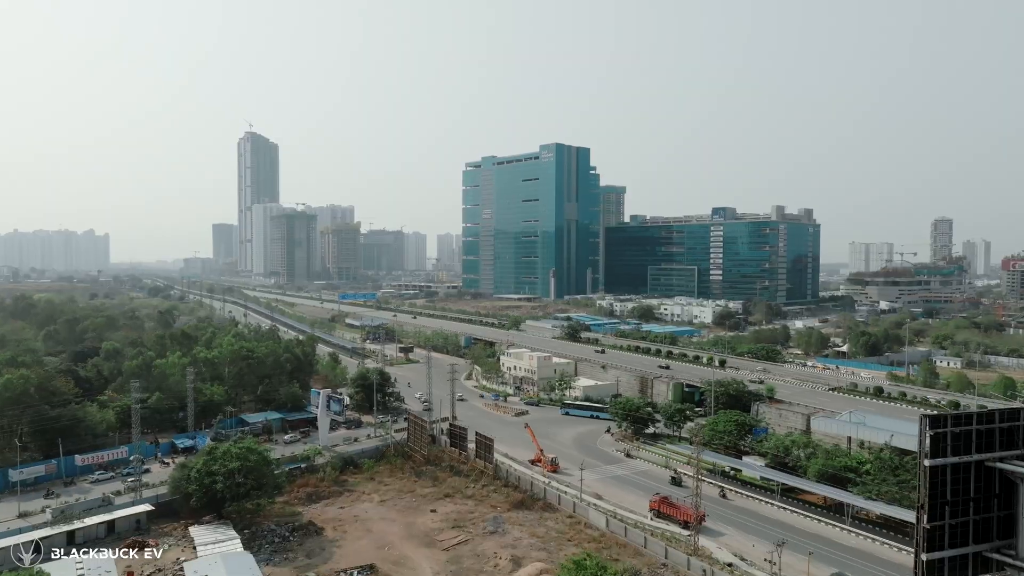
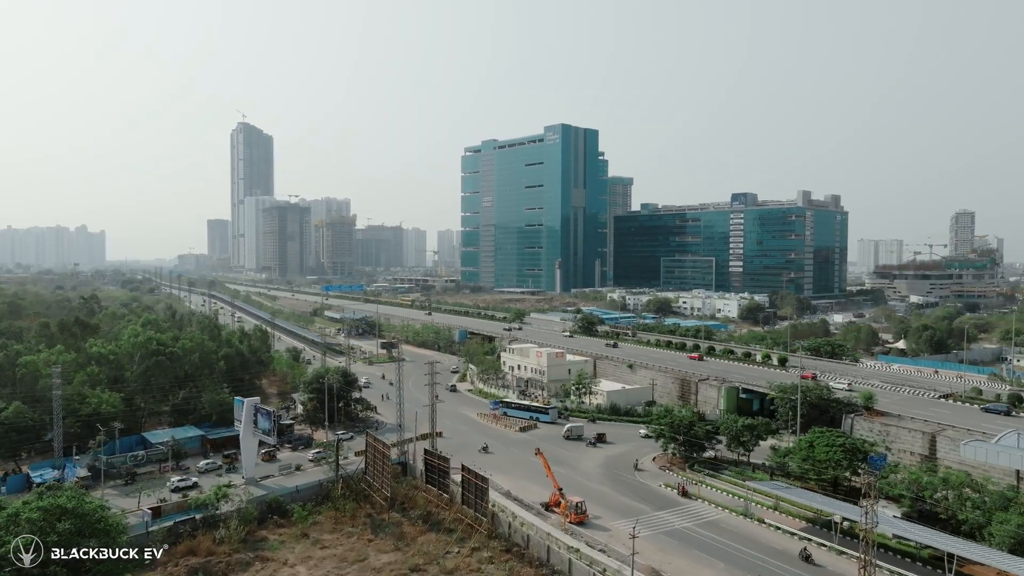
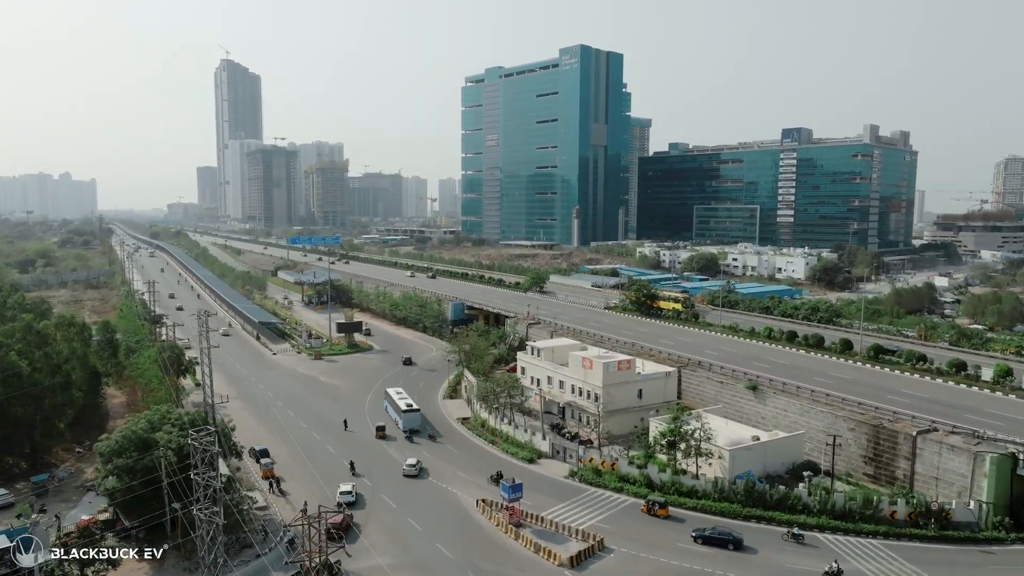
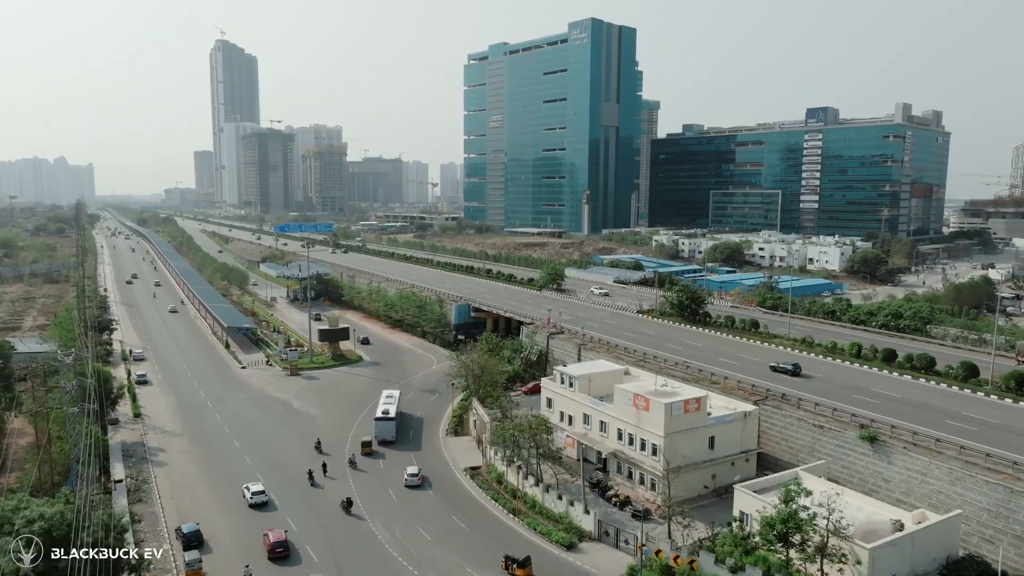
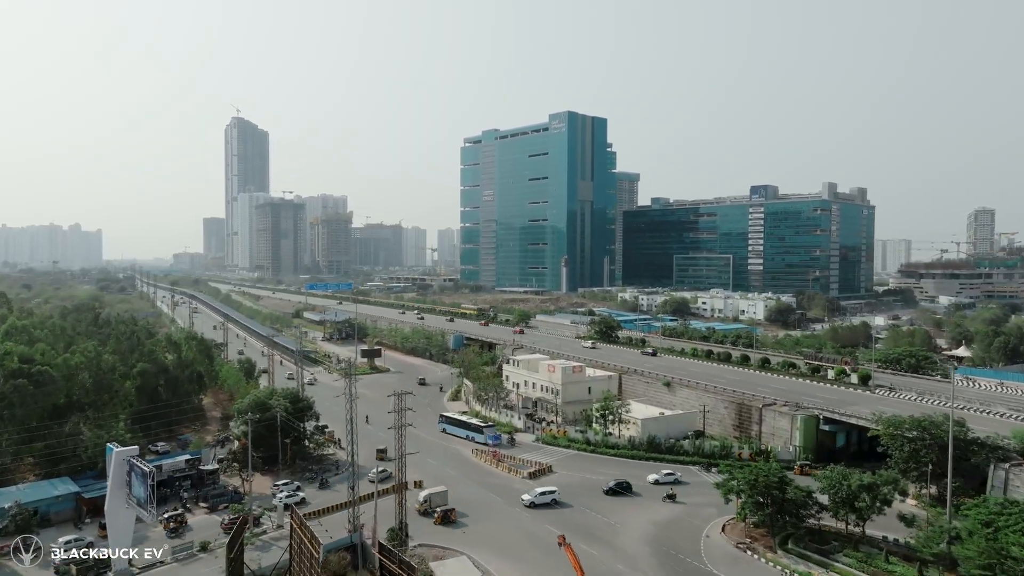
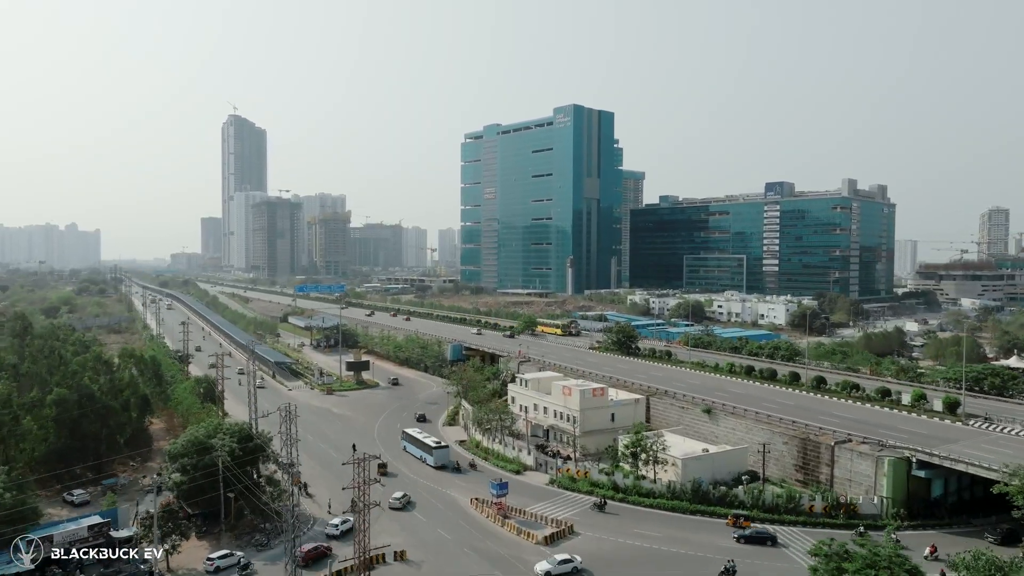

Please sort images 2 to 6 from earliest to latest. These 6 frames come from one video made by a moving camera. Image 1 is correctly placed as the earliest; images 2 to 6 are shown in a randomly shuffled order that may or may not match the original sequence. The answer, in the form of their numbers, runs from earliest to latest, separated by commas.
2, 5, 6, 3, 4
